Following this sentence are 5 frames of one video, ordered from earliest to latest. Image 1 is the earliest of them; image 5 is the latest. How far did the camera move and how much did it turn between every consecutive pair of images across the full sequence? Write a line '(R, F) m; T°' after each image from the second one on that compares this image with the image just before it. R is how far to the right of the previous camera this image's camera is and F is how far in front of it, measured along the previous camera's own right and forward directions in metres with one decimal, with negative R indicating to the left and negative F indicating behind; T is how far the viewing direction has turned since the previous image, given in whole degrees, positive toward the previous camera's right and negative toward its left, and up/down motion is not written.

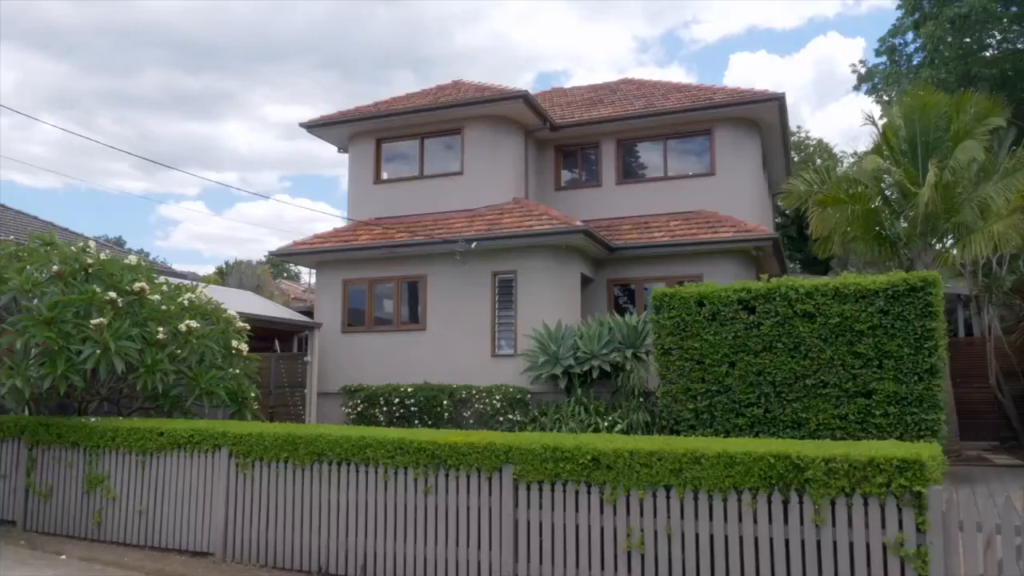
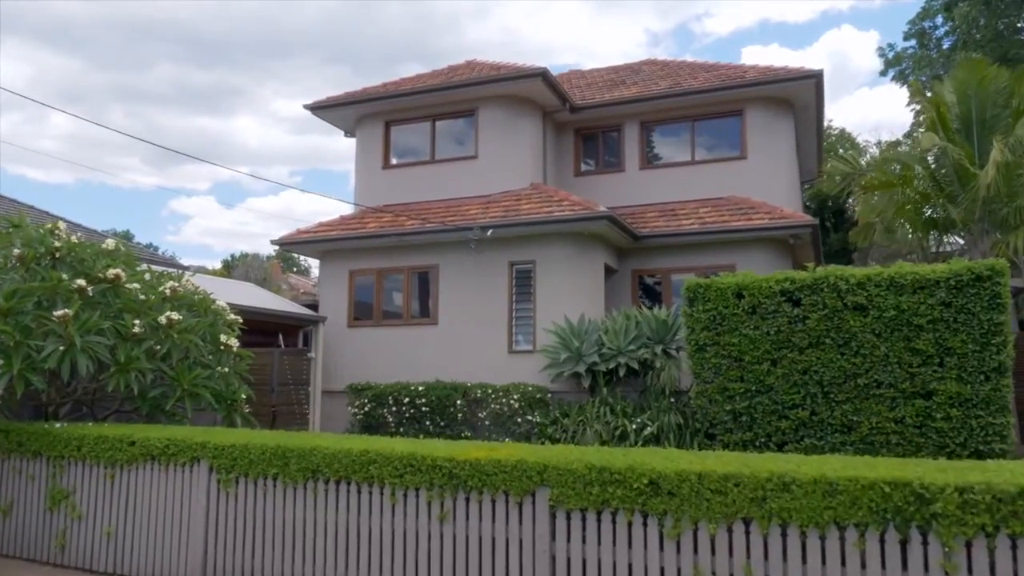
(-0.1, +1.0) m; -1°
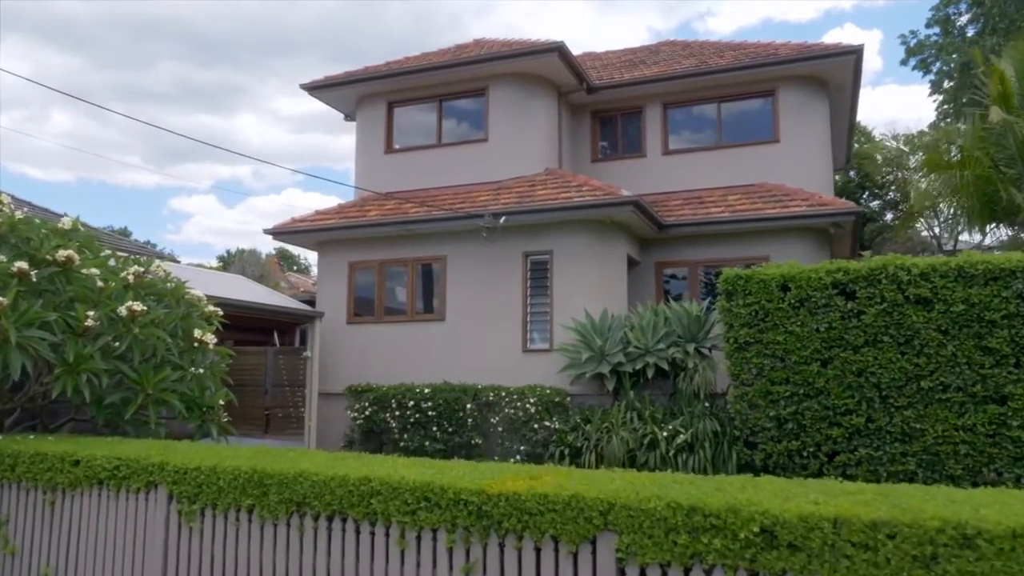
(-0.2, +1.2) m; 0°
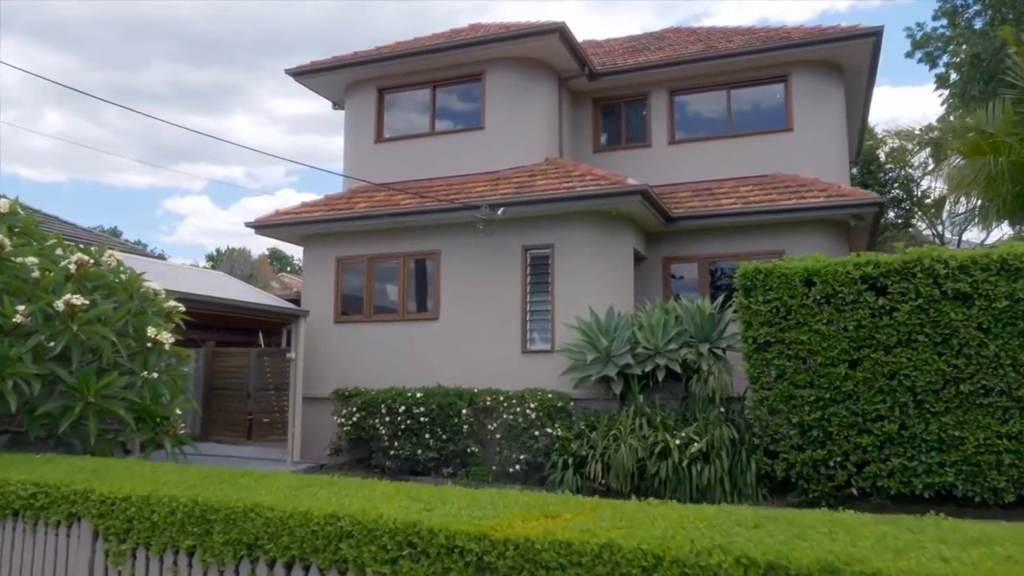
(-0.1, +0.8) m; 0°
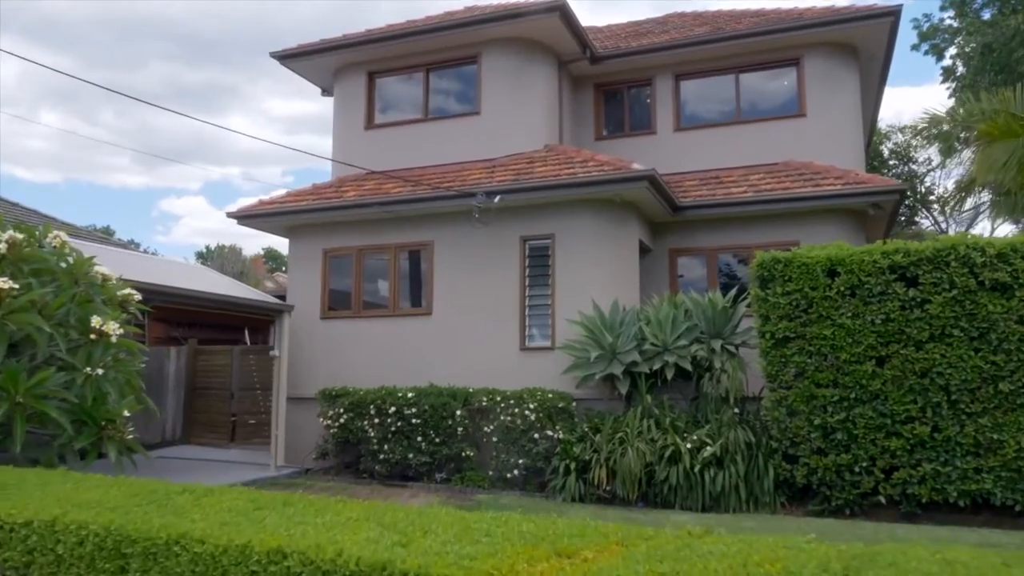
(0.0, +0.7) m; 0°
